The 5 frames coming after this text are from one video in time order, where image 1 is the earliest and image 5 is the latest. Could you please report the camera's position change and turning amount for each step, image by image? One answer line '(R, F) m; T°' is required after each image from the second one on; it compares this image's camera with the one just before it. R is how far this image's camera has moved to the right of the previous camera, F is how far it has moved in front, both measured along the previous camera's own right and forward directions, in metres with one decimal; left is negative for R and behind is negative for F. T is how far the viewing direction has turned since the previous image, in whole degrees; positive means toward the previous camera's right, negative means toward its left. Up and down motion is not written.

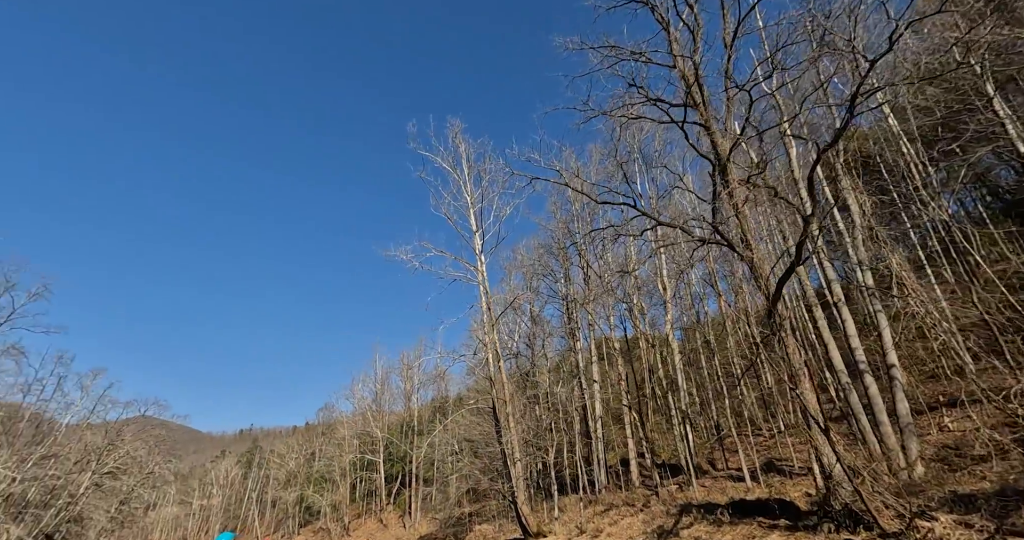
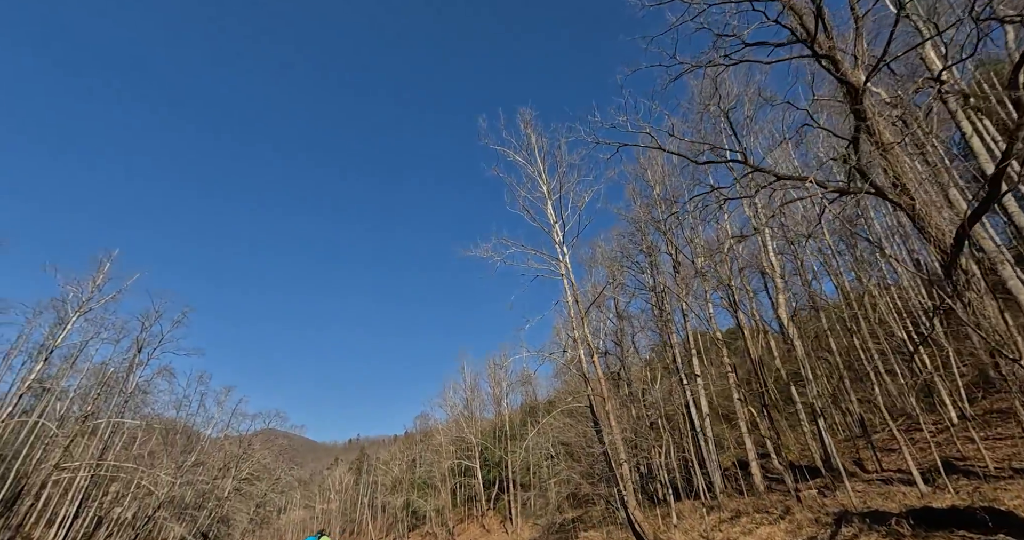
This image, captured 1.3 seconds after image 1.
(-0.2, +0.7) m; -9°
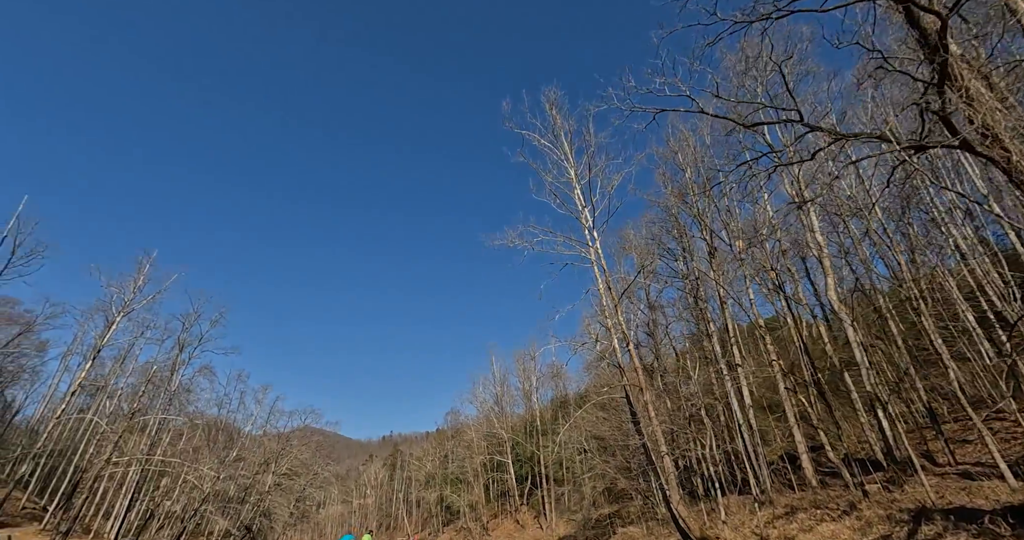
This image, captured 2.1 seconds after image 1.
(-0.1, +0.5) m; -3°
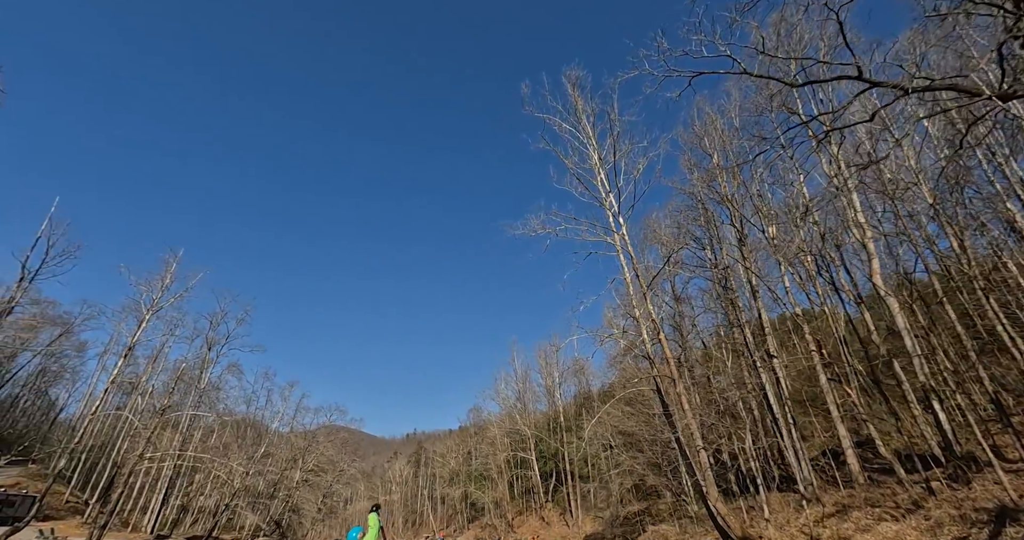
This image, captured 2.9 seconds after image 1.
(-0.1, +0.4) m; -2°
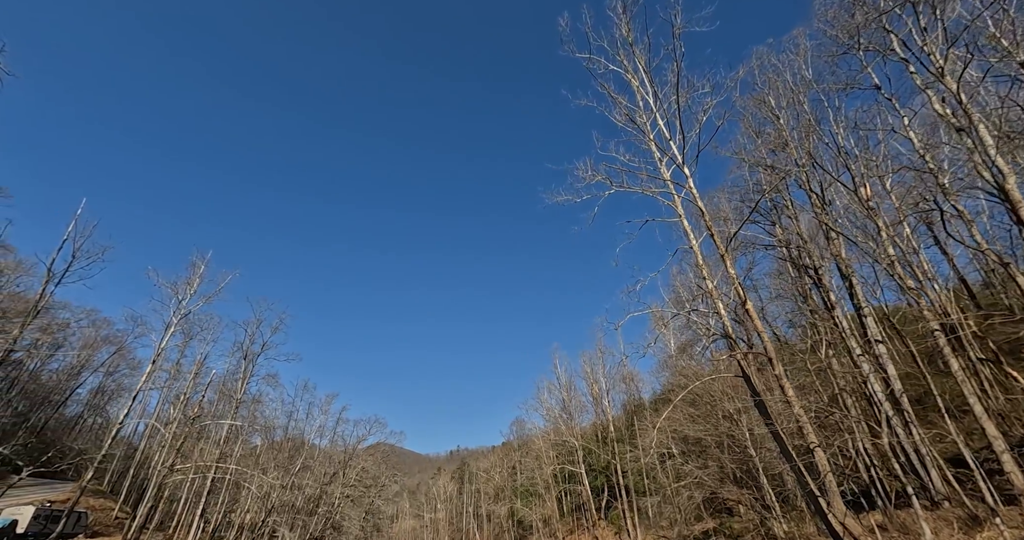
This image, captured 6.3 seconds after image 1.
(-0.1, +2.0) m; -4°
